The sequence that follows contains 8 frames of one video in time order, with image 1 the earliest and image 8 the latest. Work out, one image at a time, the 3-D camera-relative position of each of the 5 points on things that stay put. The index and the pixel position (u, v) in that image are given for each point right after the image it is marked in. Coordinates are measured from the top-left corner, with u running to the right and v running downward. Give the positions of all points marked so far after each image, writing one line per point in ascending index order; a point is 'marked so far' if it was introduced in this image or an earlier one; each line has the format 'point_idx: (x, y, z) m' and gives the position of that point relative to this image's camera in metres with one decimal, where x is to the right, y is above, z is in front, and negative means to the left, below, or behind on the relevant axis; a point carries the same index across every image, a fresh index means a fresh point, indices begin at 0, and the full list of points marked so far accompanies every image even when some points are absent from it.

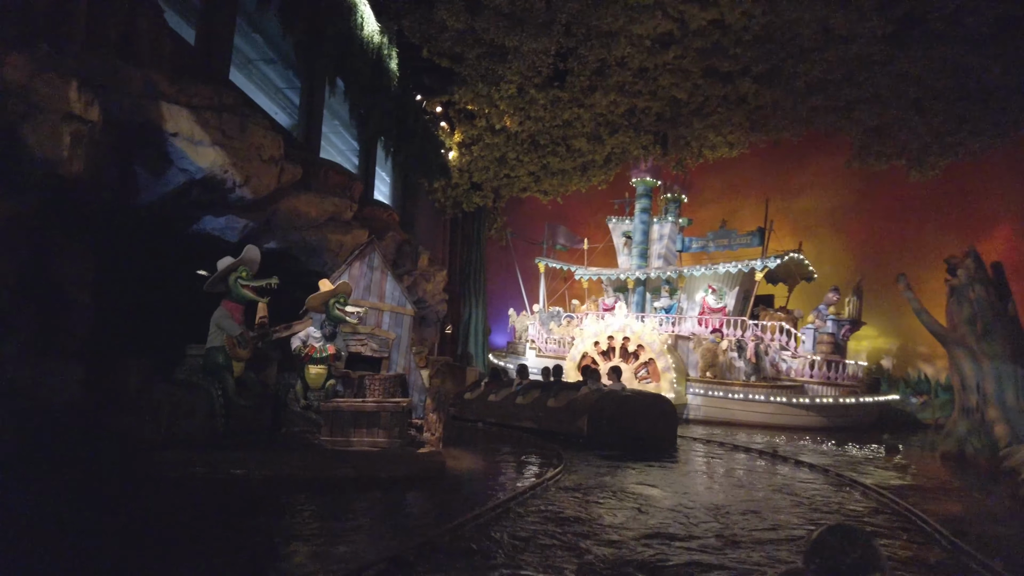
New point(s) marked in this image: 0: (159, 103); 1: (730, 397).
0: (-3.8, +2.0, +7.2) m
1: (+4.6, -2.3, +14.2) m
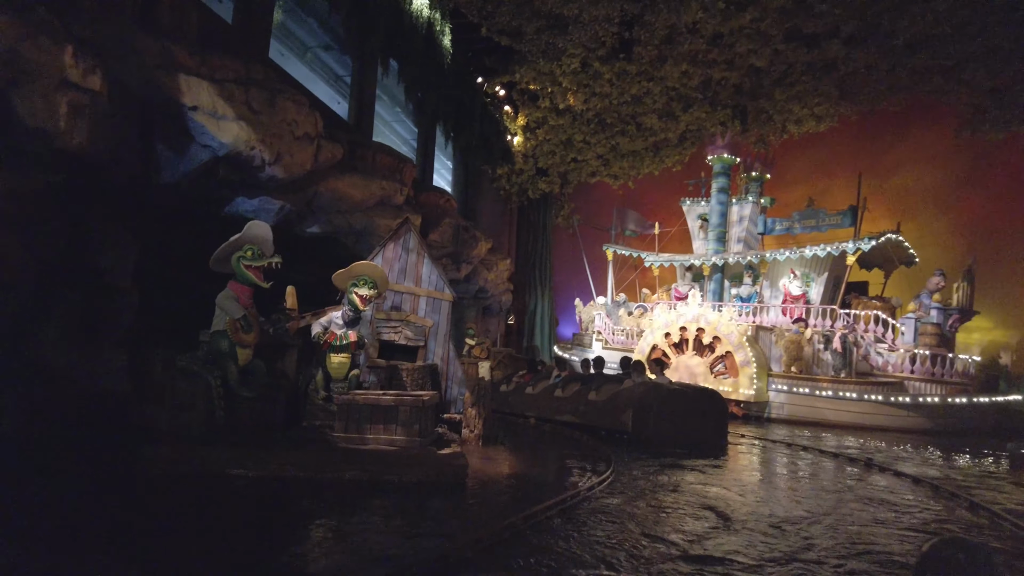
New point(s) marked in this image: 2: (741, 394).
0: (-3.4, +2.2, +6.7) m
1: (+5.8, -2.0, +12.8) m
2: (+4.4, -2.0, +13.0) m
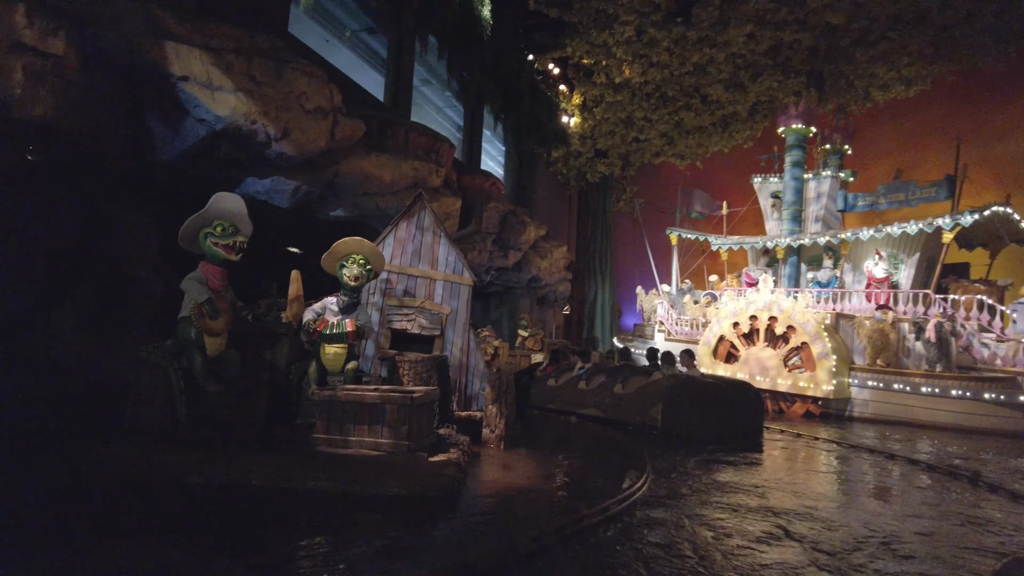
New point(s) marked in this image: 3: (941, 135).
0: (-3.2, +2.3, +6.2) m
1: (+6.6, -1.7, +11.2) m
2: (+5.3, -1.8, +11.6) m
3: (+12.0, +4.3, +18.6) m
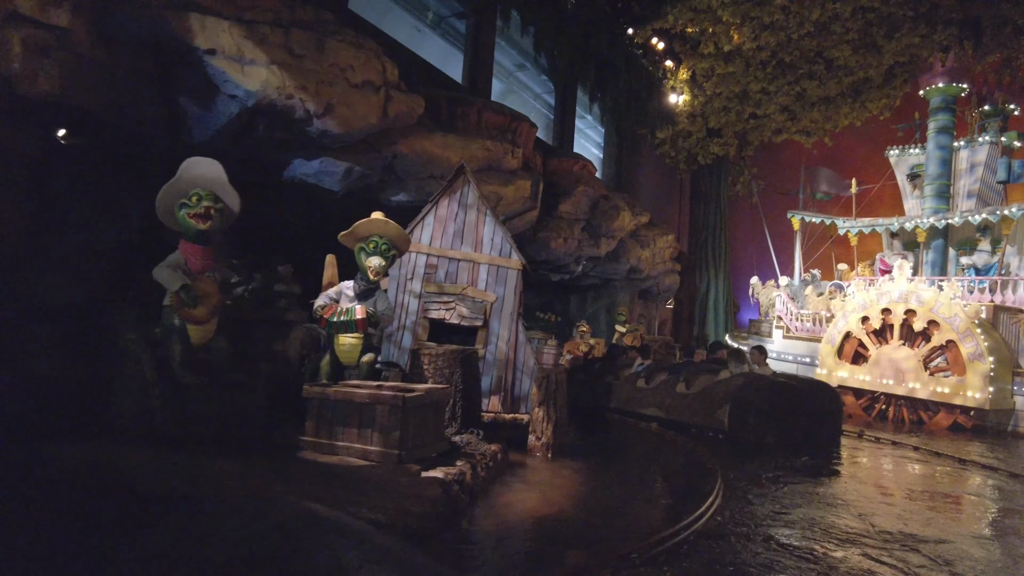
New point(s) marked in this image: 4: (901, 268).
0: (-2.8, +2.4, +5.8) m
1: (+7.8, -1.5, +9.0) m
2: (+6.5, -1.6, +9.6) m
3: (+14.4, +4.5, +15.3) m
4: (+6.3, +0.3, +10.9) m
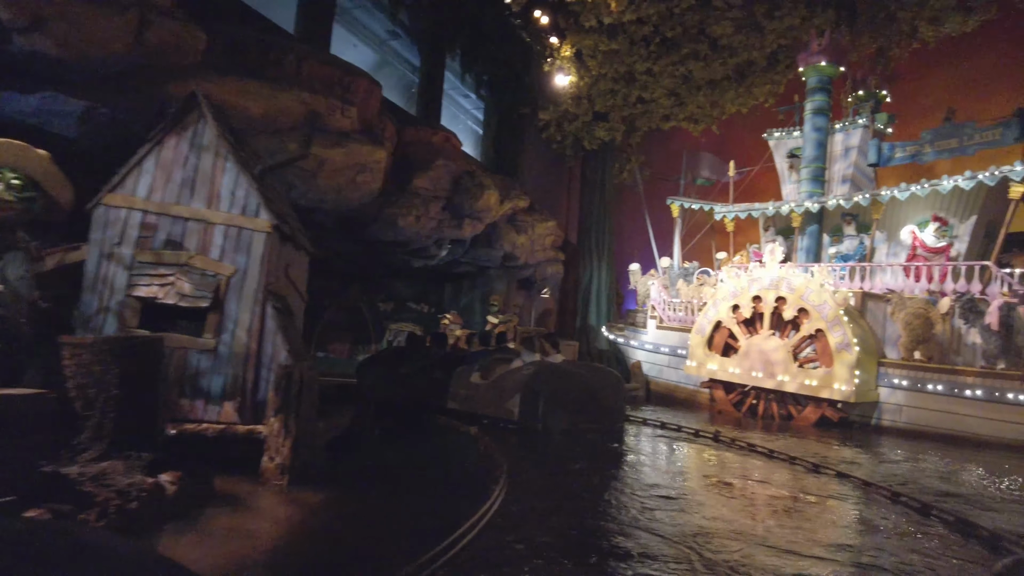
0: (-4.5, +2.6, +4.0) m
1: (+5.6, -1.3, +8.5) m
2: (+4.3, -1.4, +8.9) m
3: (+11.4, +4.7, +15.5) m
4: (+3.9, +0.5, +10.2) m
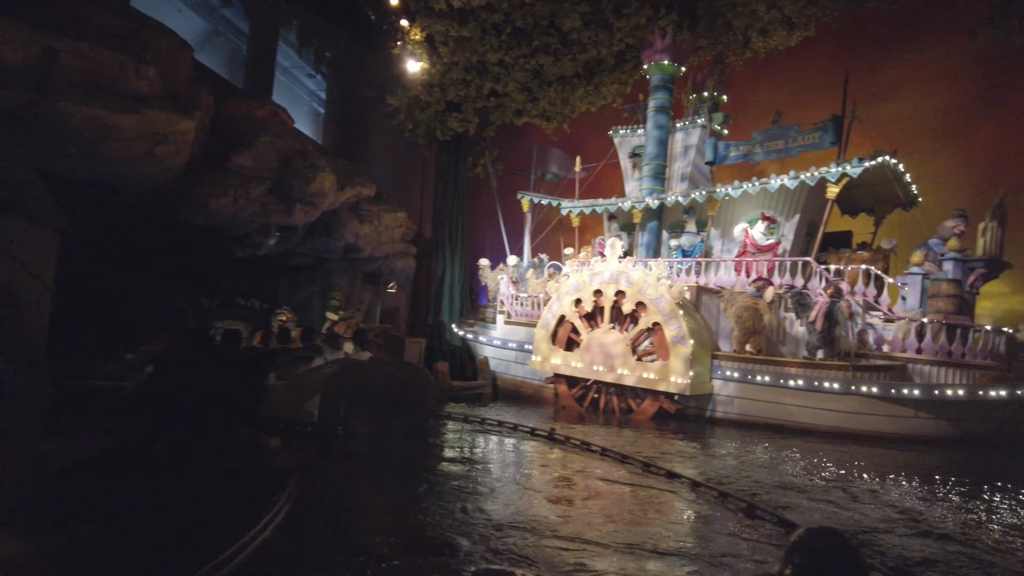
0: (-5.5, +2.7, +2.4) m
1: (+3.5, -1.3, +8.8) m
2: (+2.1, -1.3, +9.0) m
3: (+7.8, +4.8, +16.8) m
4: (+1.5, +0.6, +10.1) m
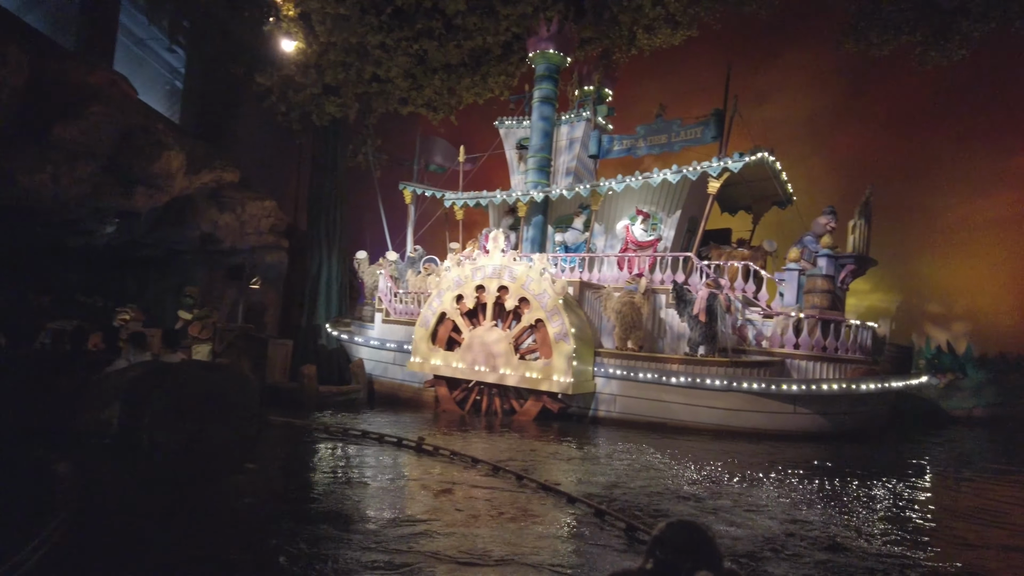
0: (-5.9, +2.8, +0.8) m
1: (+2.0, -1.2, +8.6) m
2: (+0.5, -1.2, +8.5) m
3: (+4.9, +4.9, +17.2) m
4: (-0.2, +0.7, +9.6) m
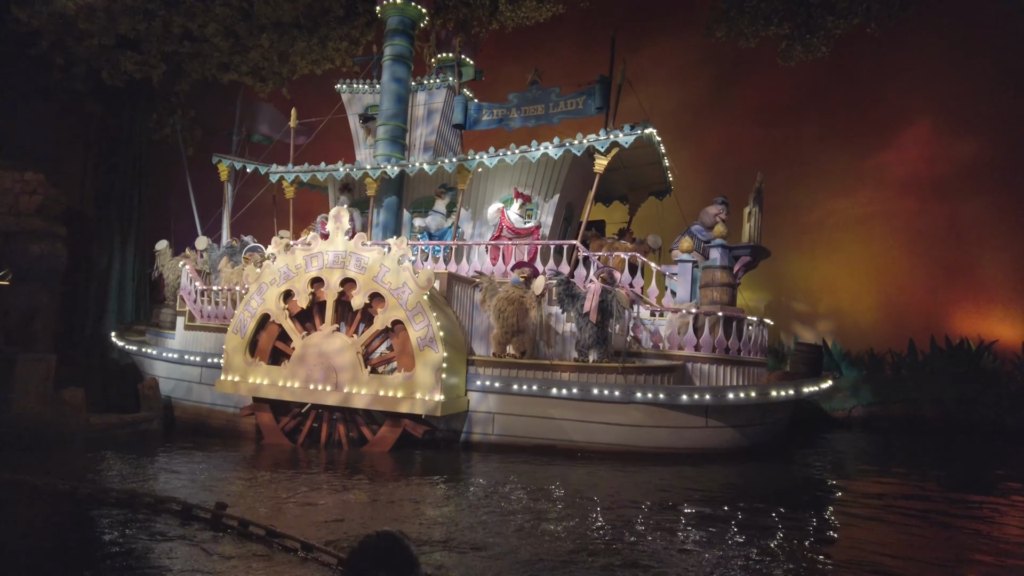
0: (-5.4, +3.0, -2.3) m
1: (+0.4, -1.1, +7.0) m
2: (-0.9, -1.1, +6.7) m
3: (+1.3, +4.9, +16.1) m
4: (-1.9, +0.8, +7.5) m
